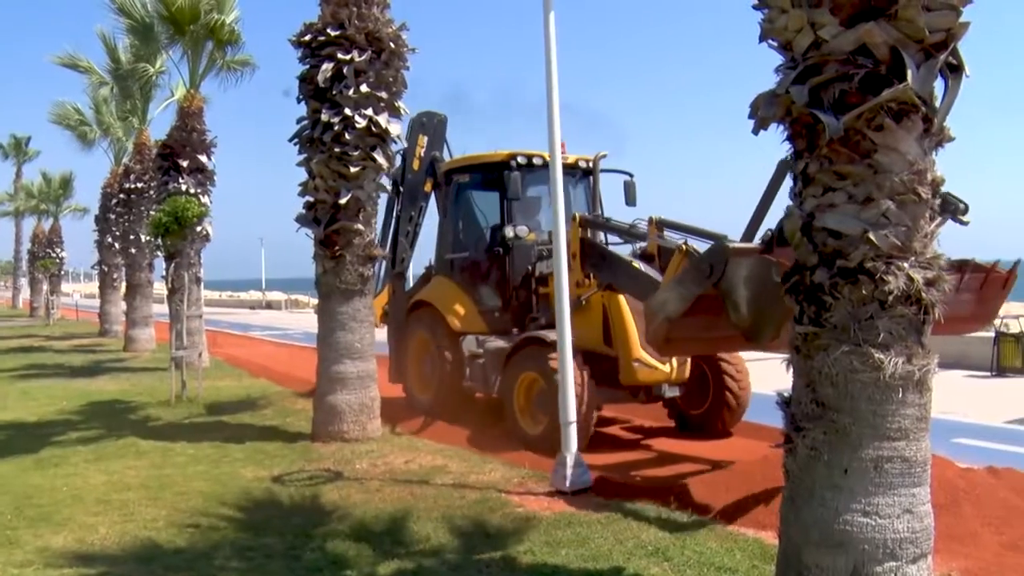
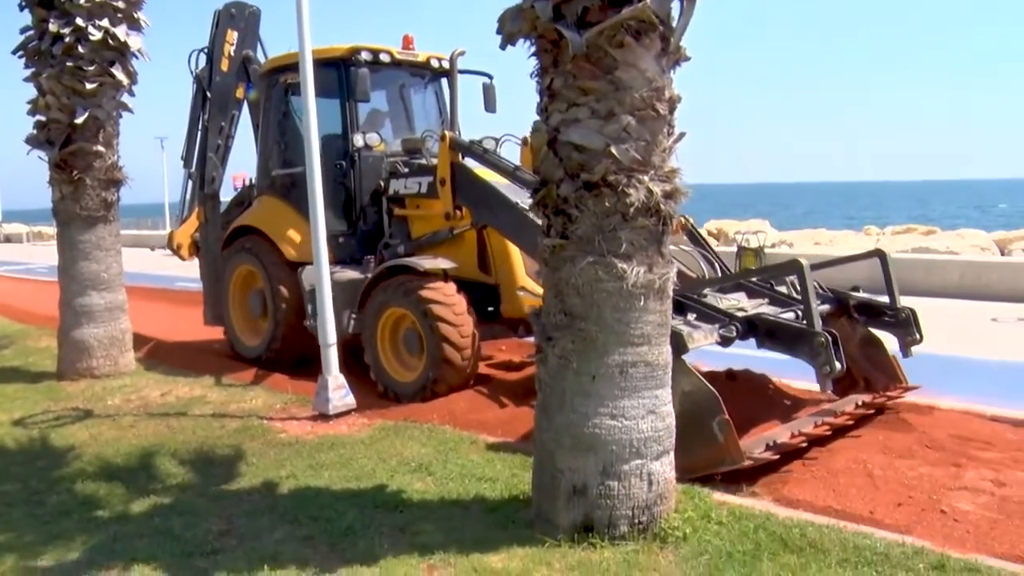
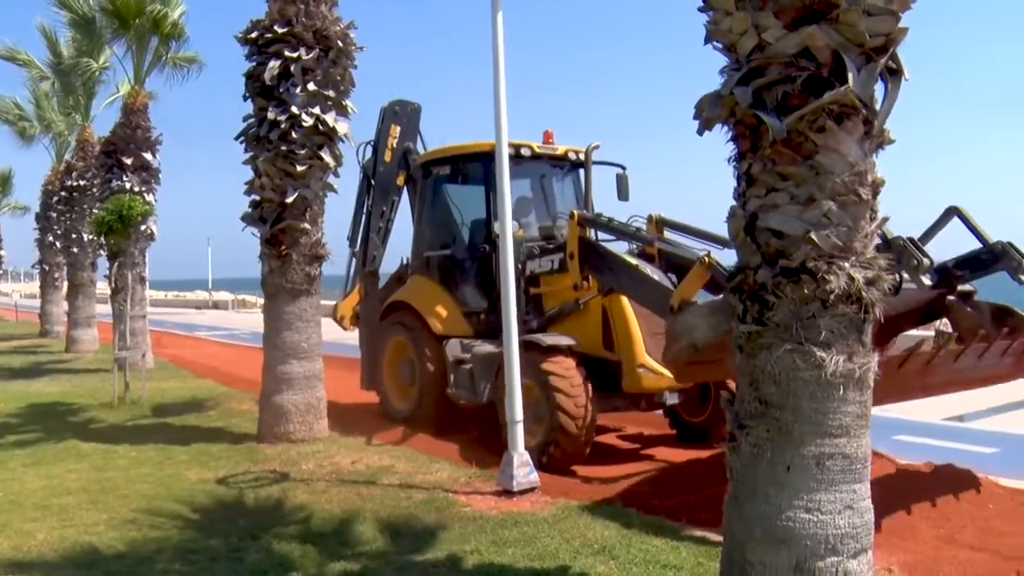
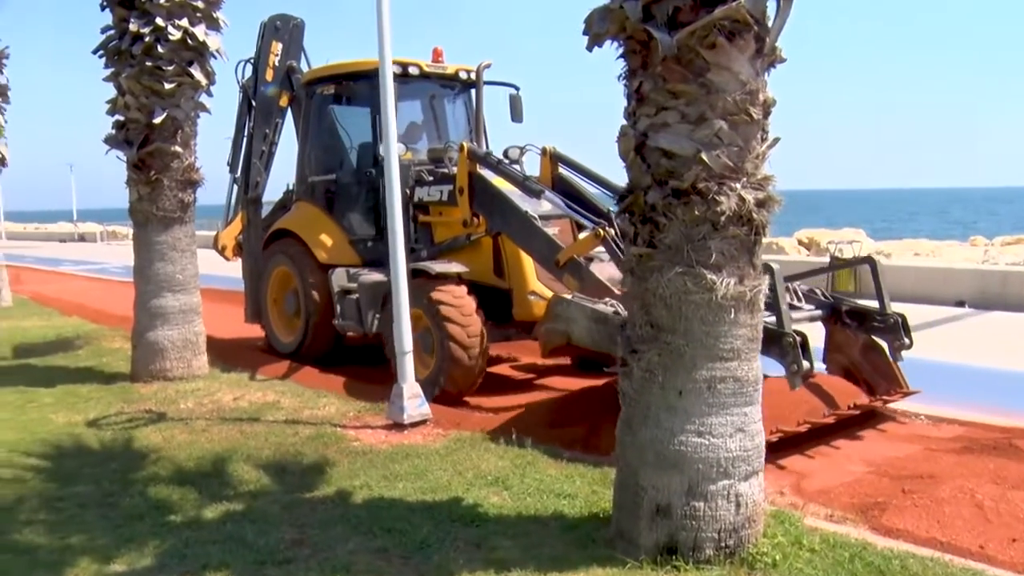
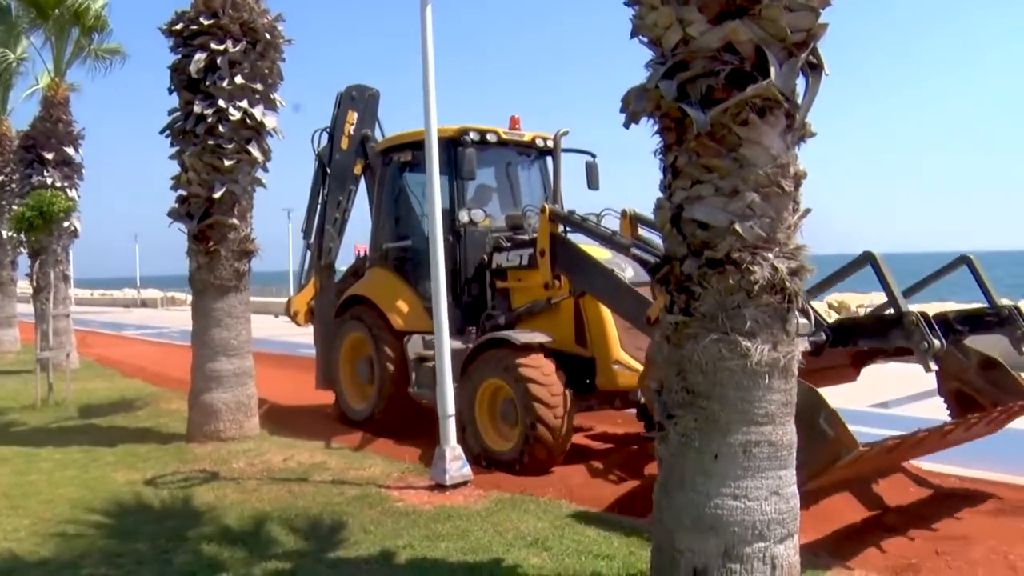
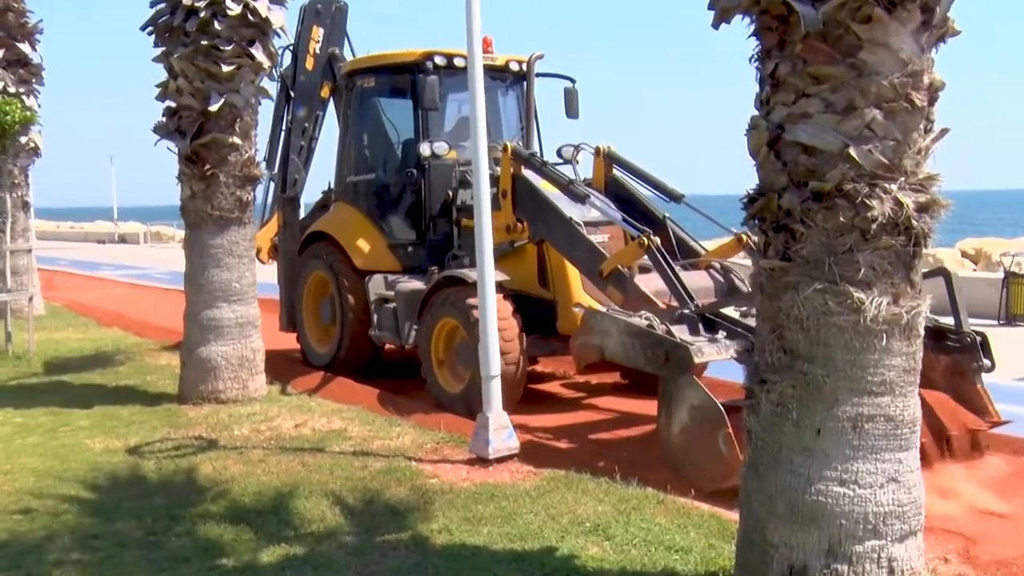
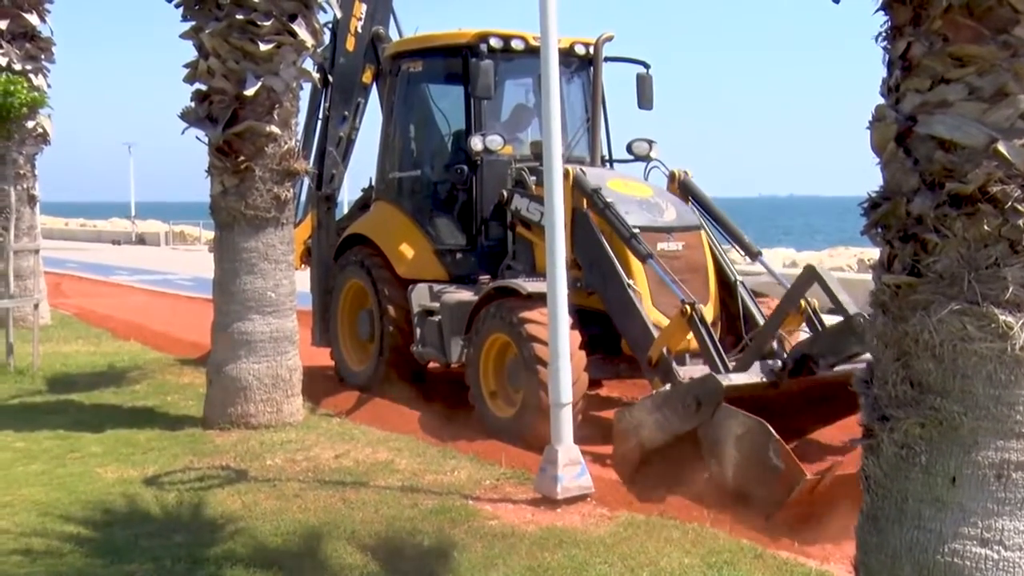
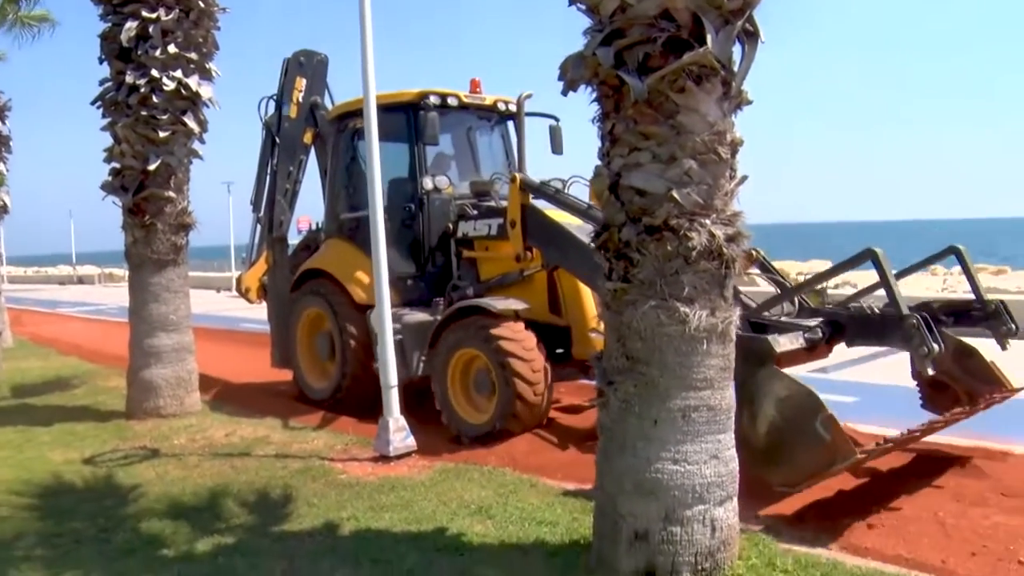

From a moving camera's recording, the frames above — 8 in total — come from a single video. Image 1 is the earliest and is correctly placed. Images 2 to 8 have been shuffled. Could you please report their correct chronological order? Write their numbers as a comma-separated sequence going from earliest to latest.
3, 5, 8, 2, 4, 6, 7
